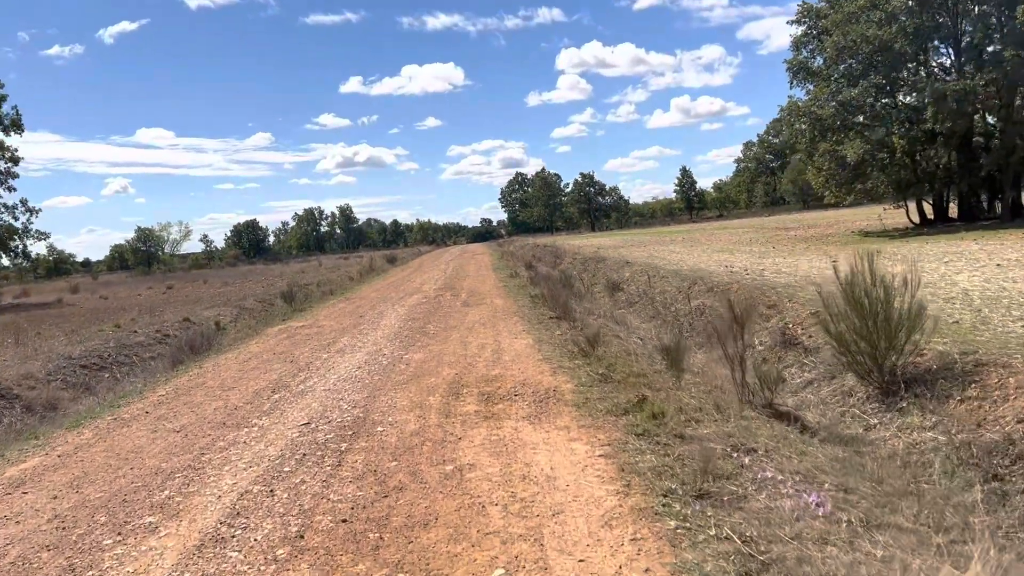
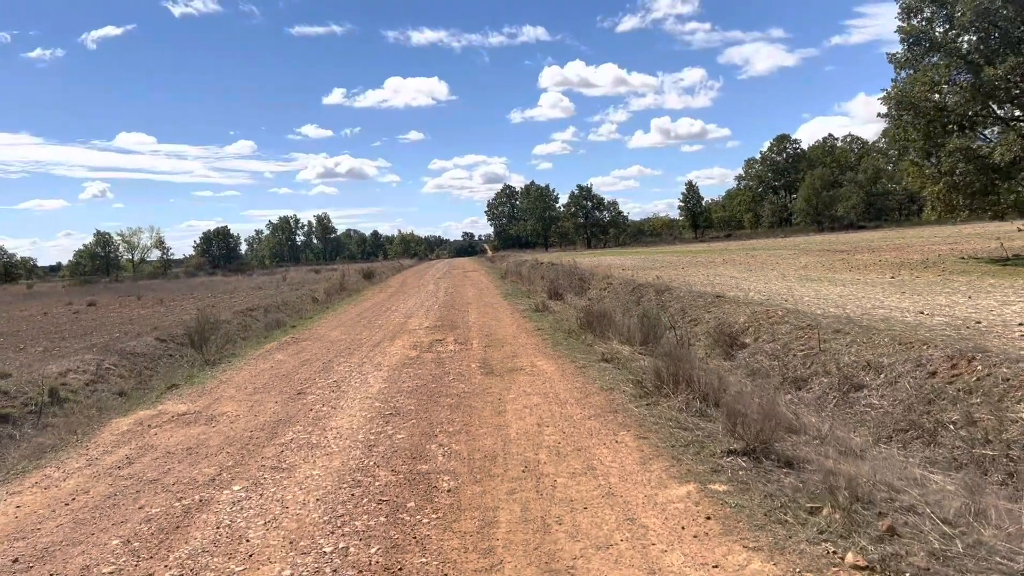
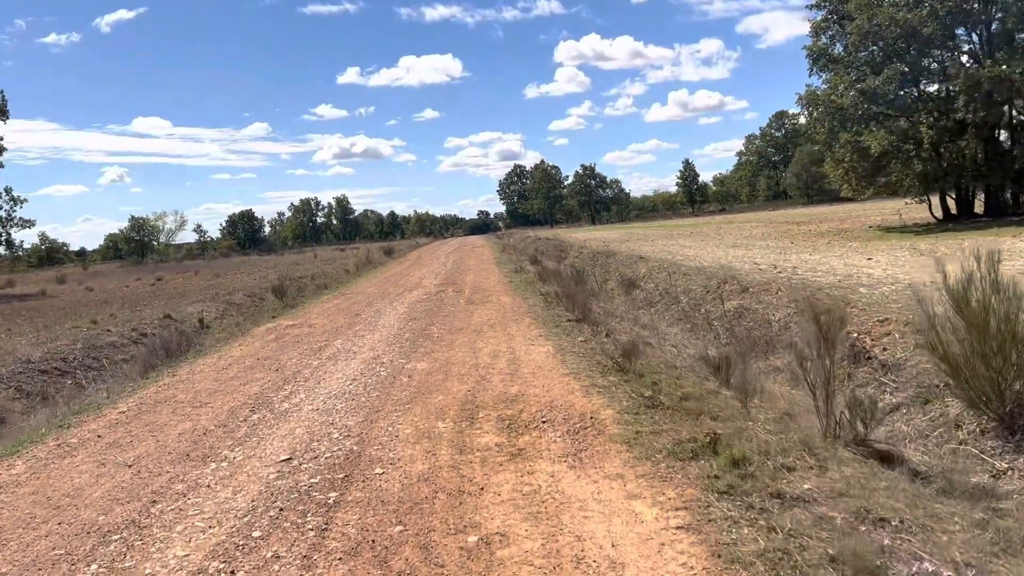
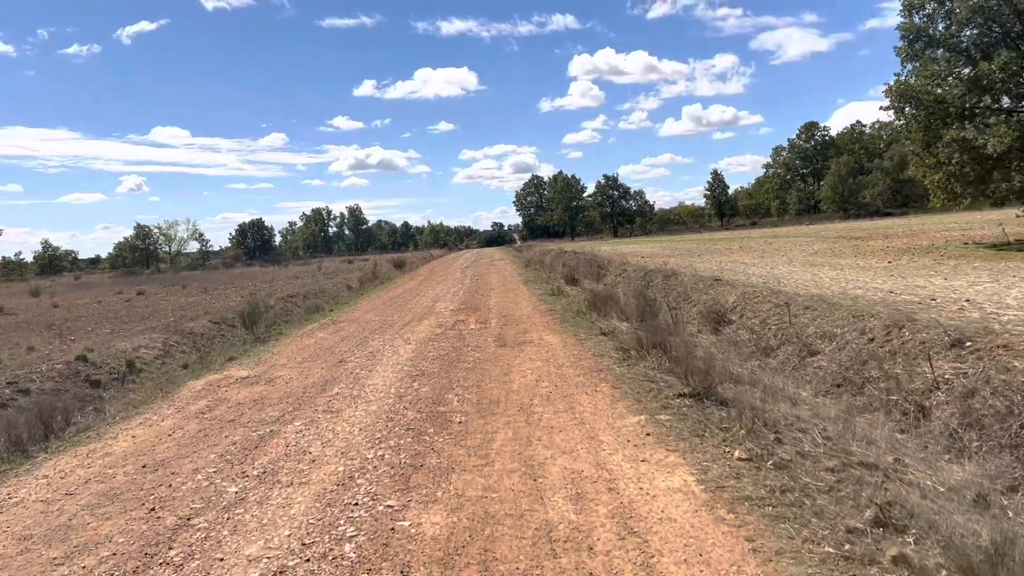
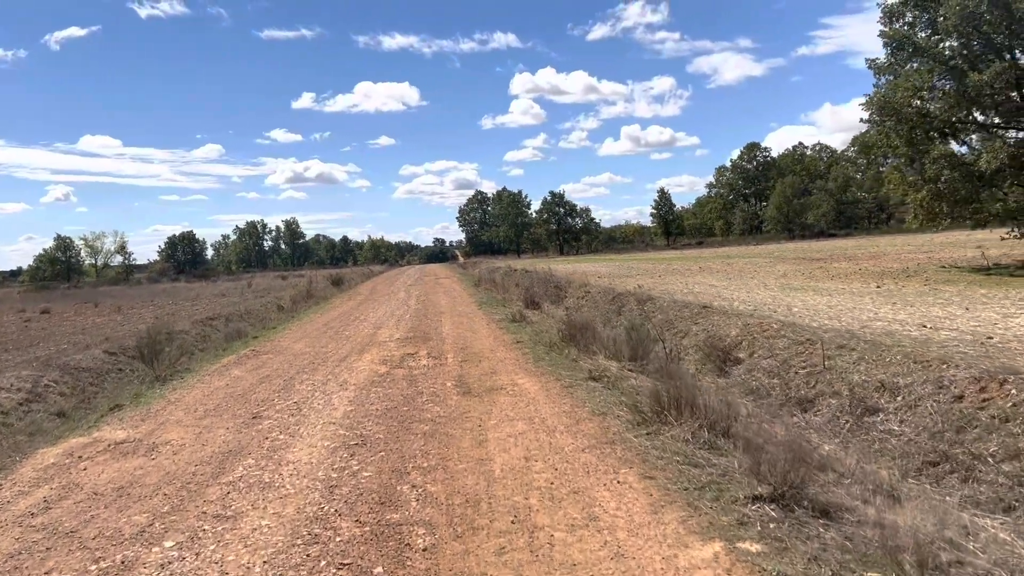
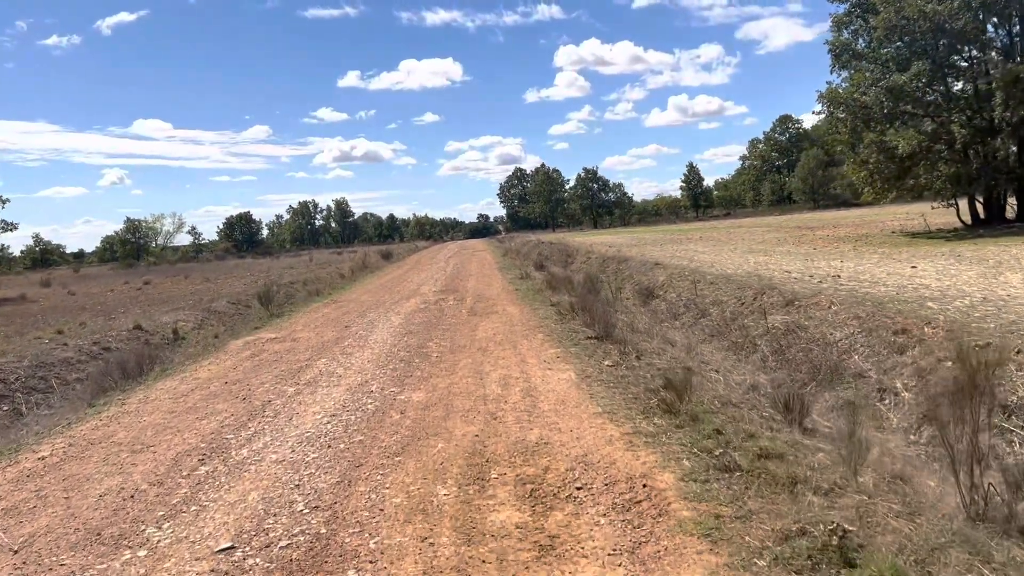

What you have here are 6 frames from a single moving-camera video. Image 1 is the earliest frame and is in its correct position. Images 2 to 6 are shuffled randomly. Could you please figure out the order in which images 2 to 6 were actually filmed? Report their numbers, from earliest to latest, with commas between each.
3, 6, 4, 2, 5
